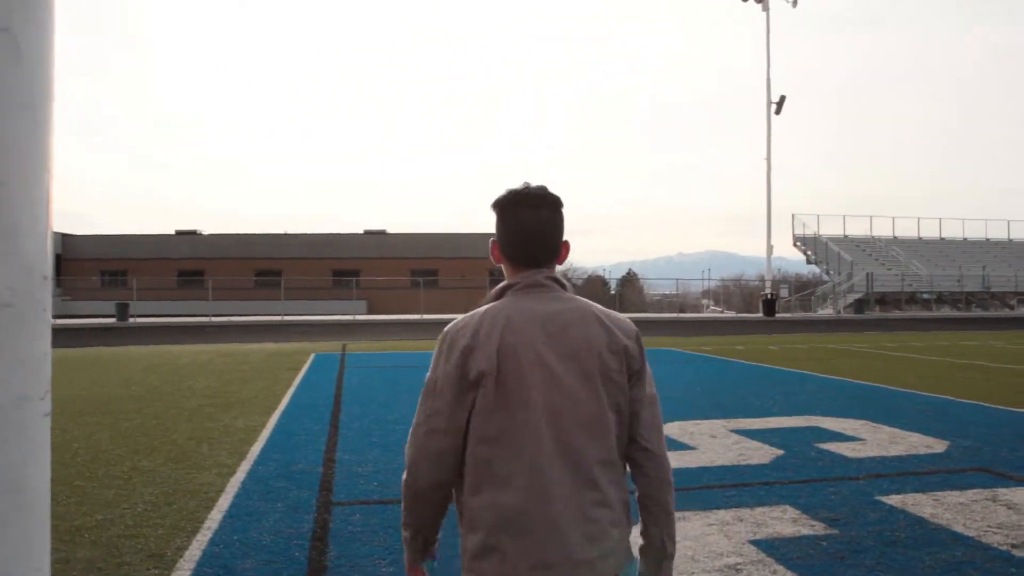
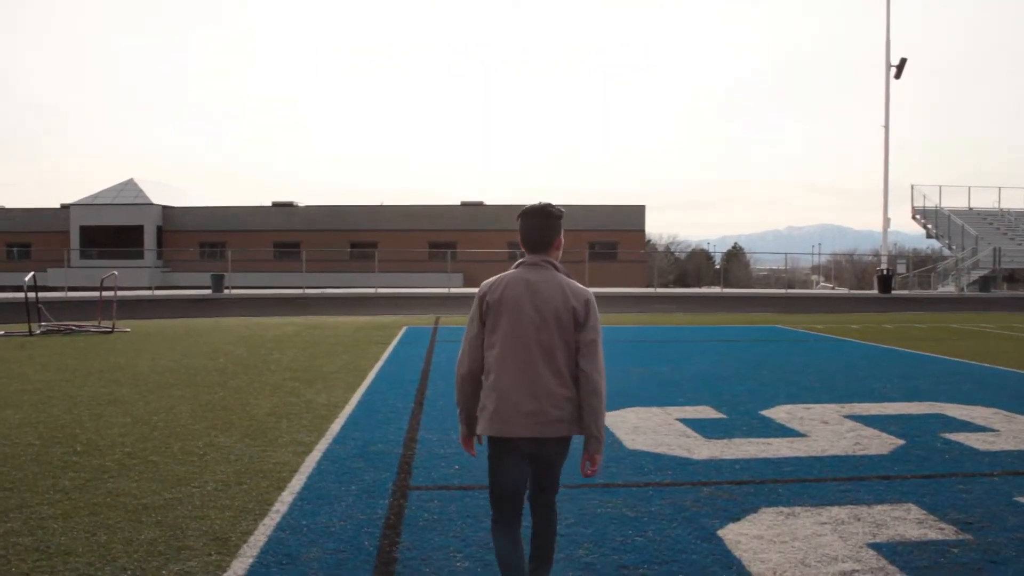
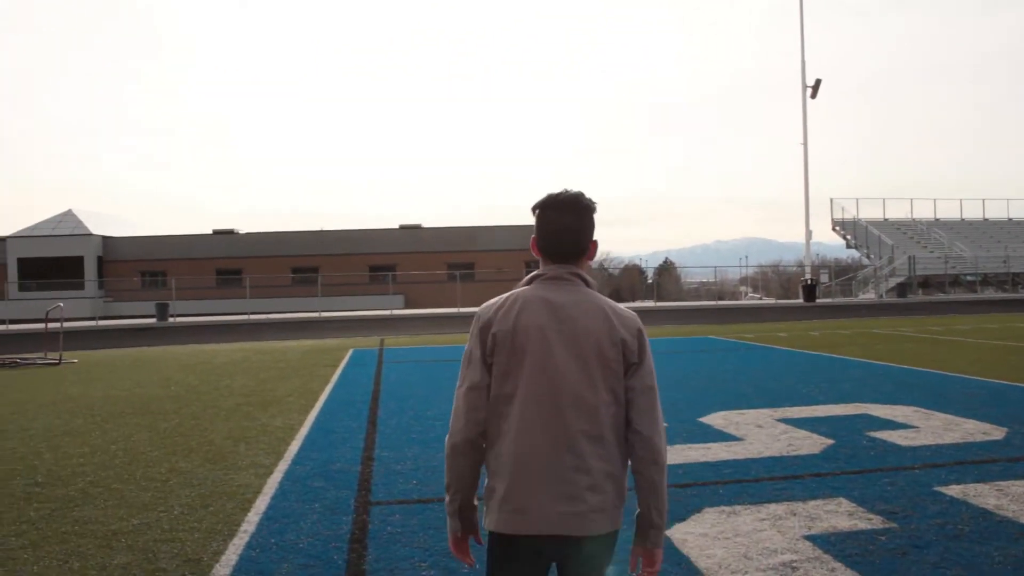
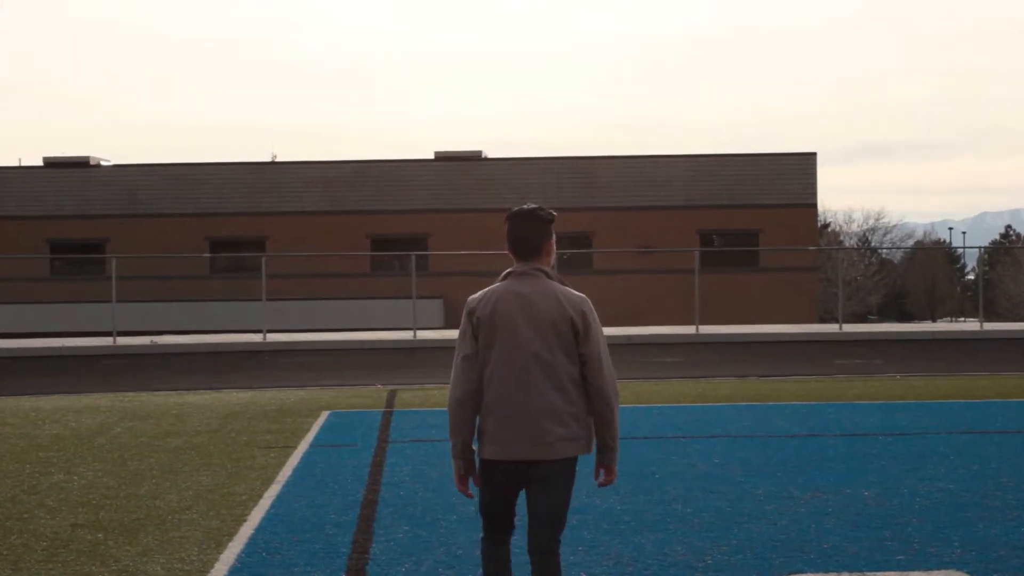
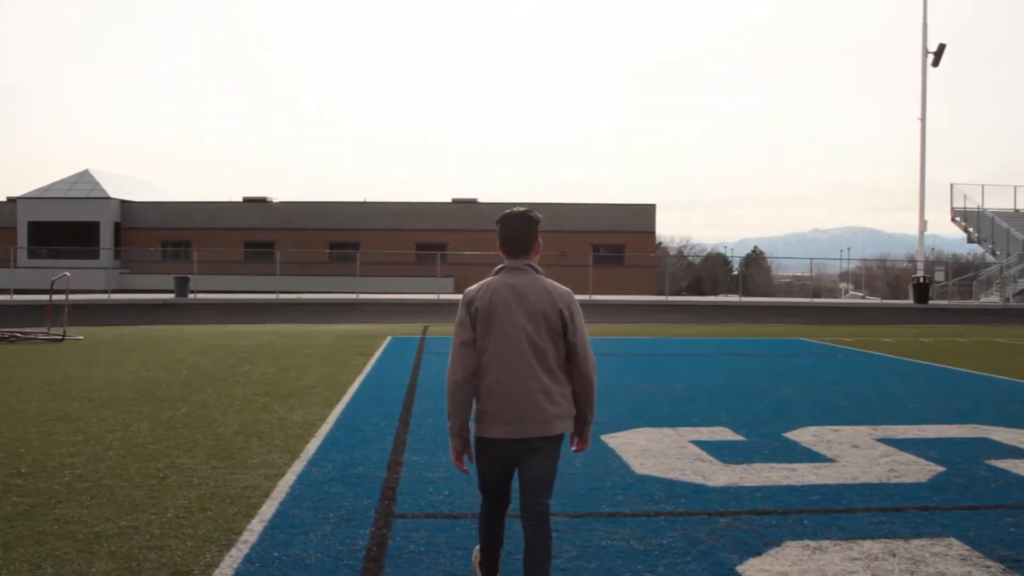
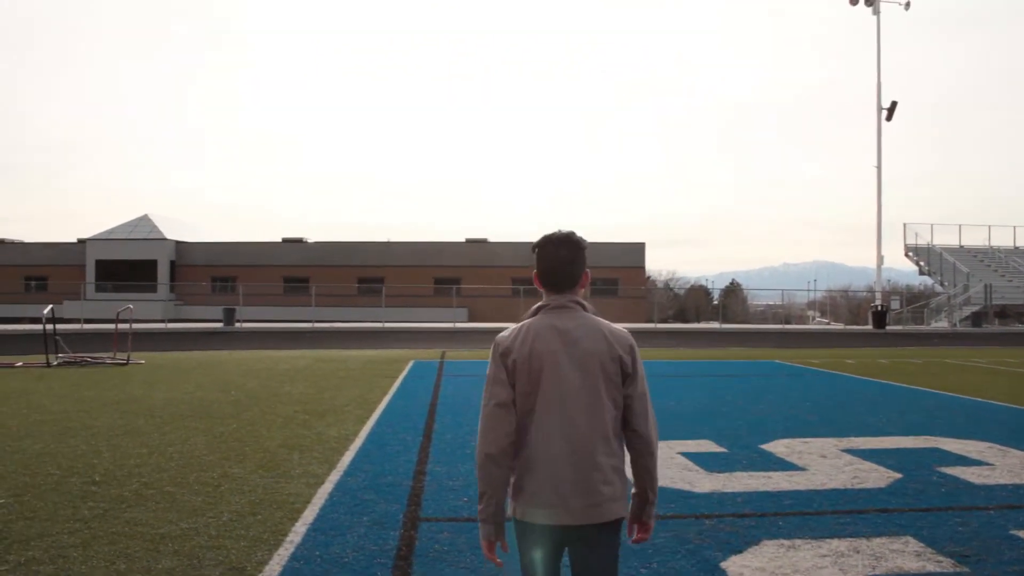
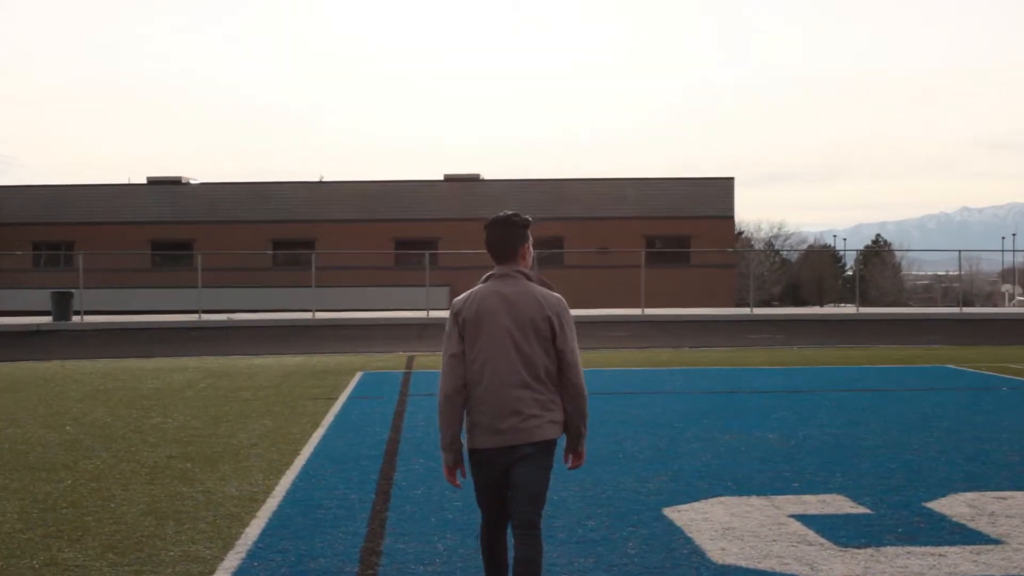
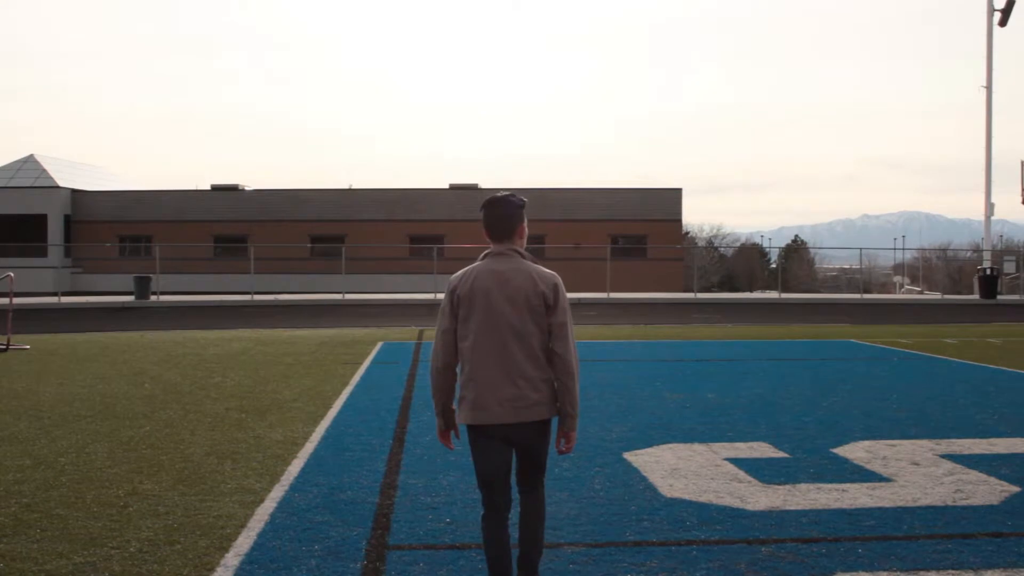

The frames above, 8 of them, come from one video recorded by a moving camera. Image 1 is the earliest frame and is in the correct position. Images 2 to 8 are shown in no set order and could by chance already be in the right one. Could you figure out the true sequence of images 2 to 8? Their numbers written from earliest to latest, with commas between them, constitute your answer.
3, 6, 2, 5, 8, 7, 4
